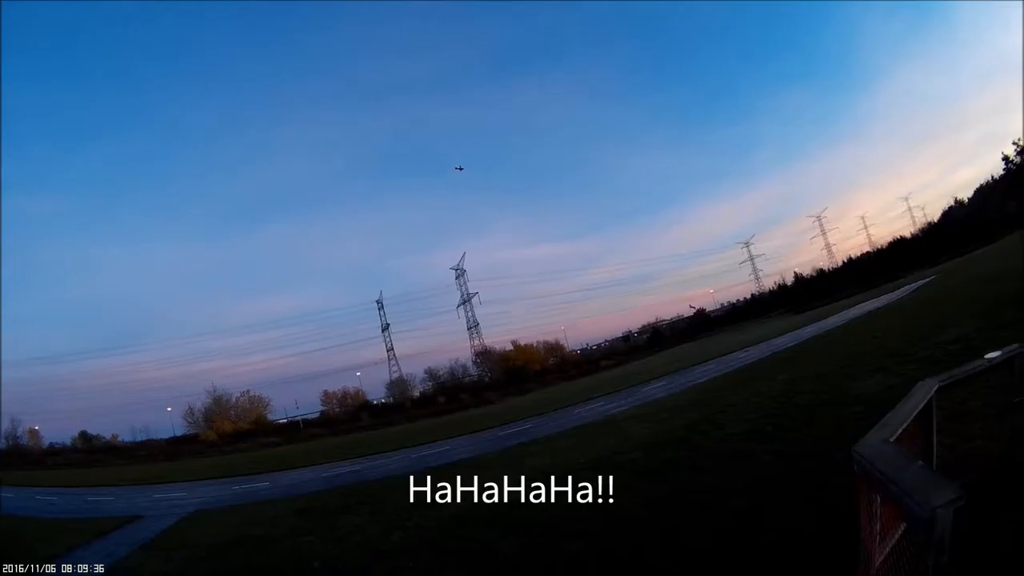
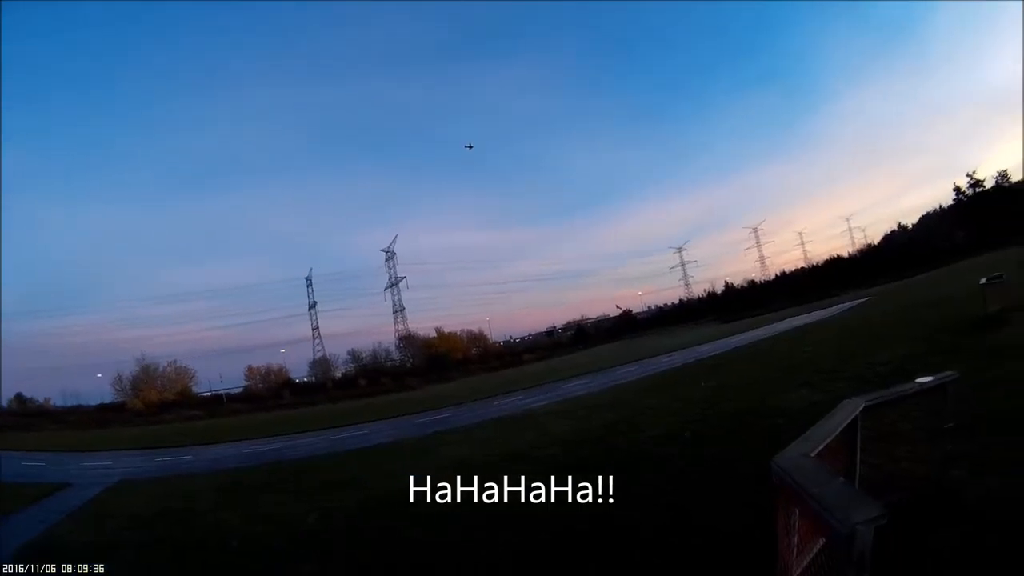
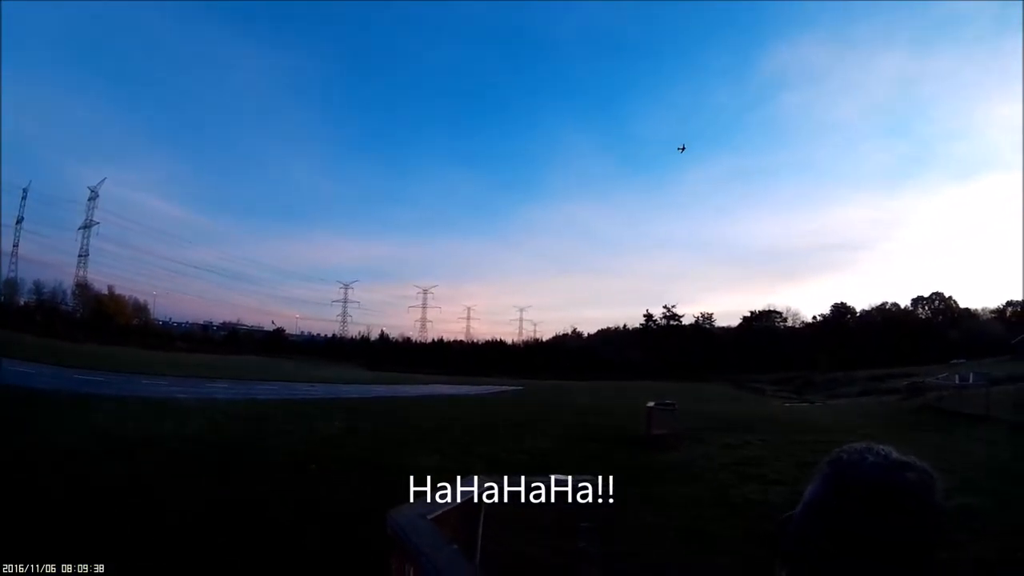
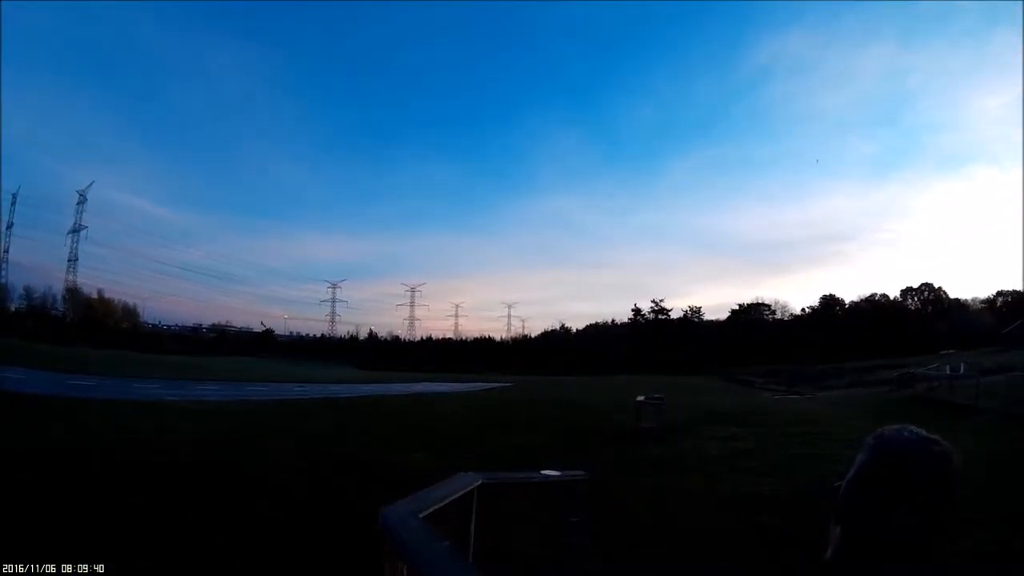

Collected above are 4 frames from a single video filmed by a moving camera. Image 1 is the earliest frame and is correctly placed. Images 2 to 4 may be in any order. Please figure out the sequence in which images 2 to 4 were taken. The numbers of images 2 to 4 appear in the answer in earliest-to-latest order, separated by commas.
2, 3, 4
